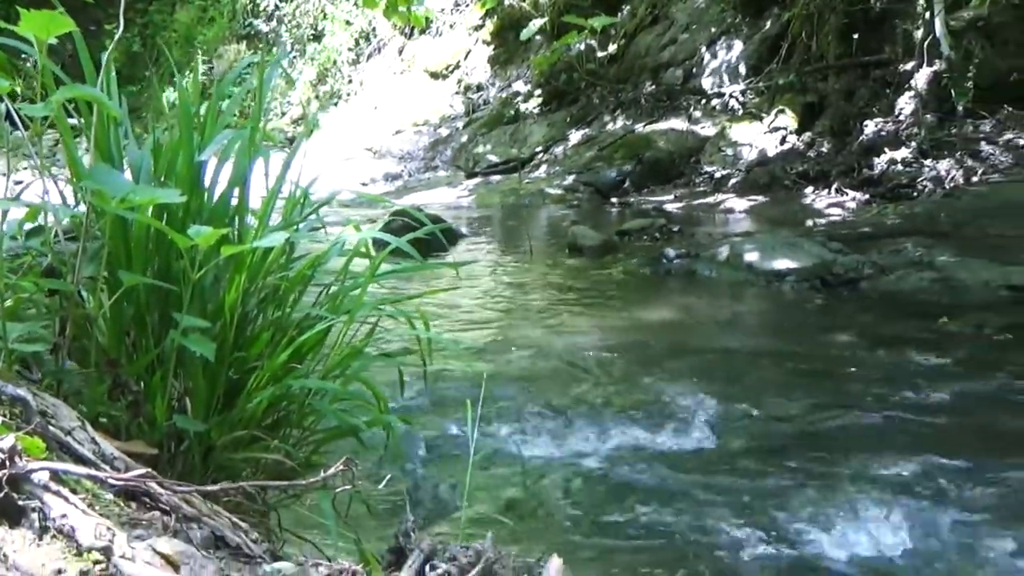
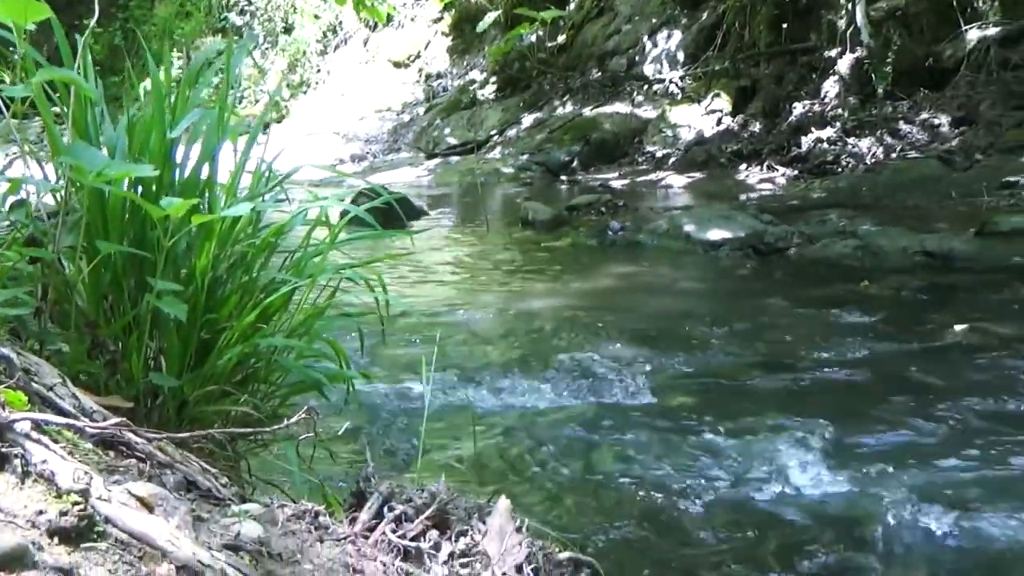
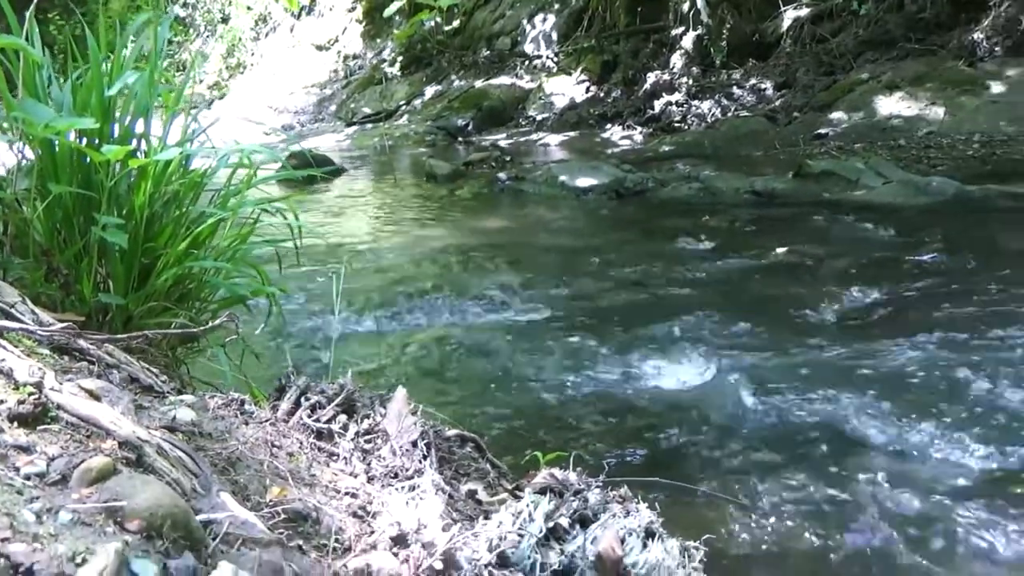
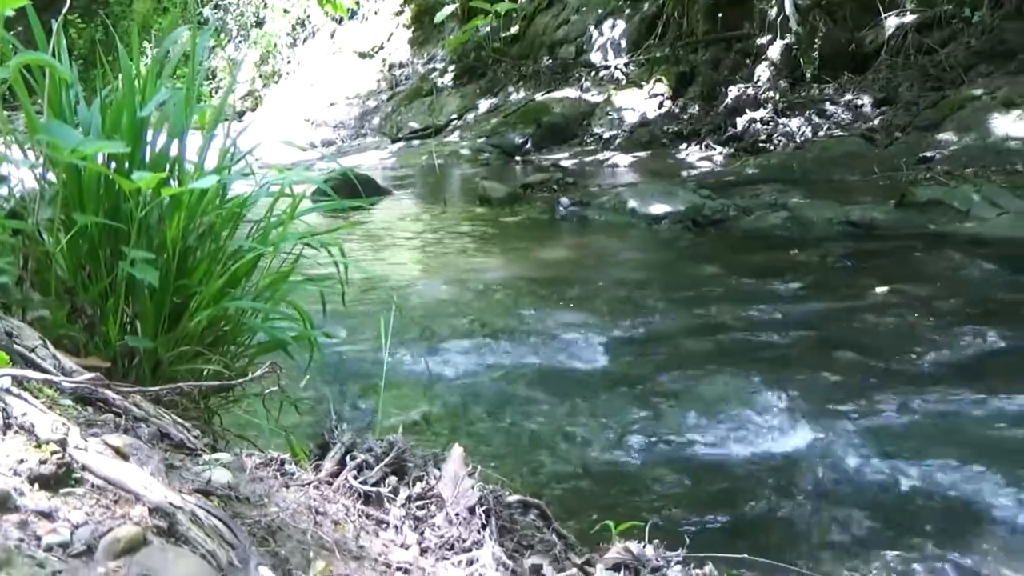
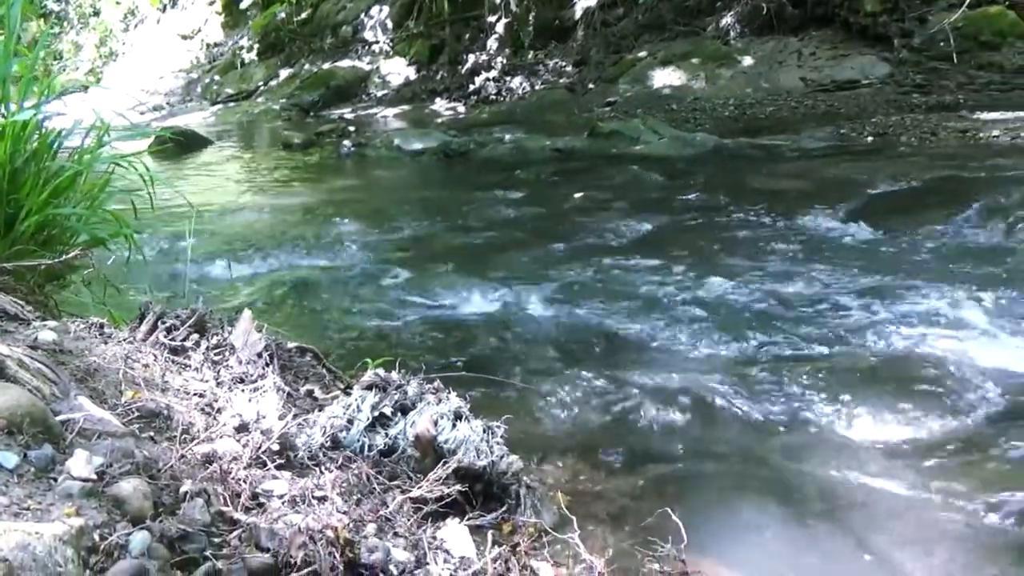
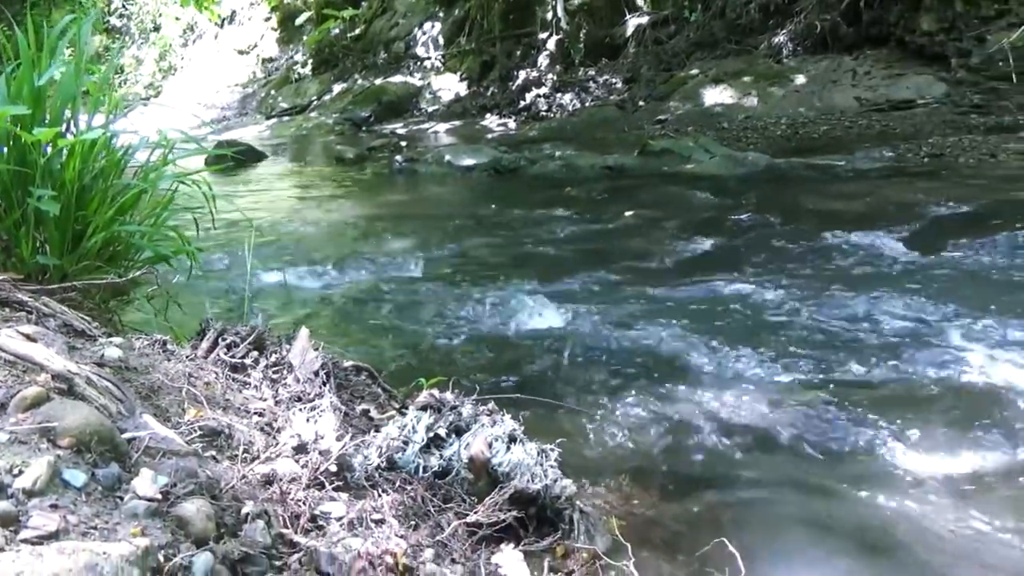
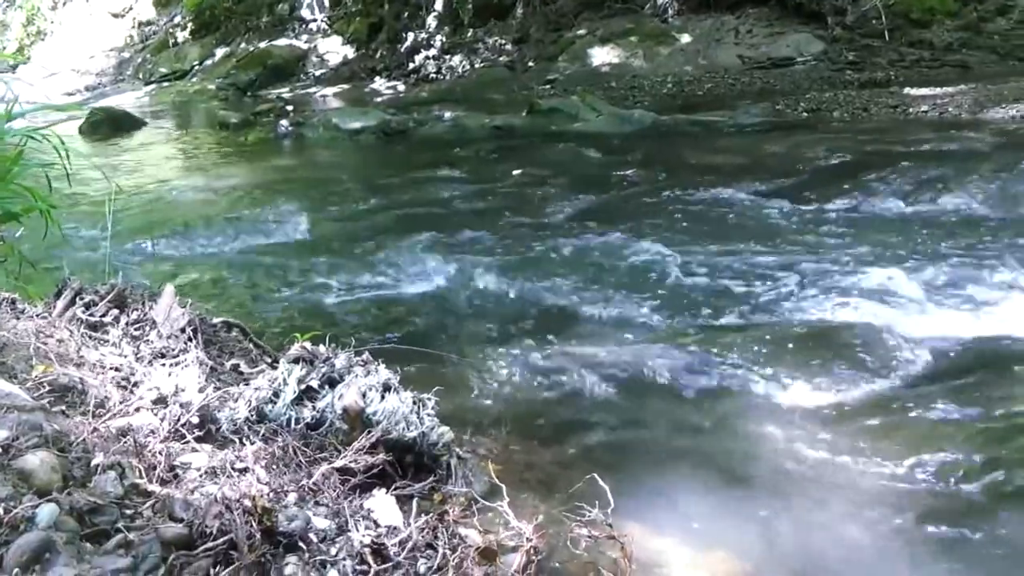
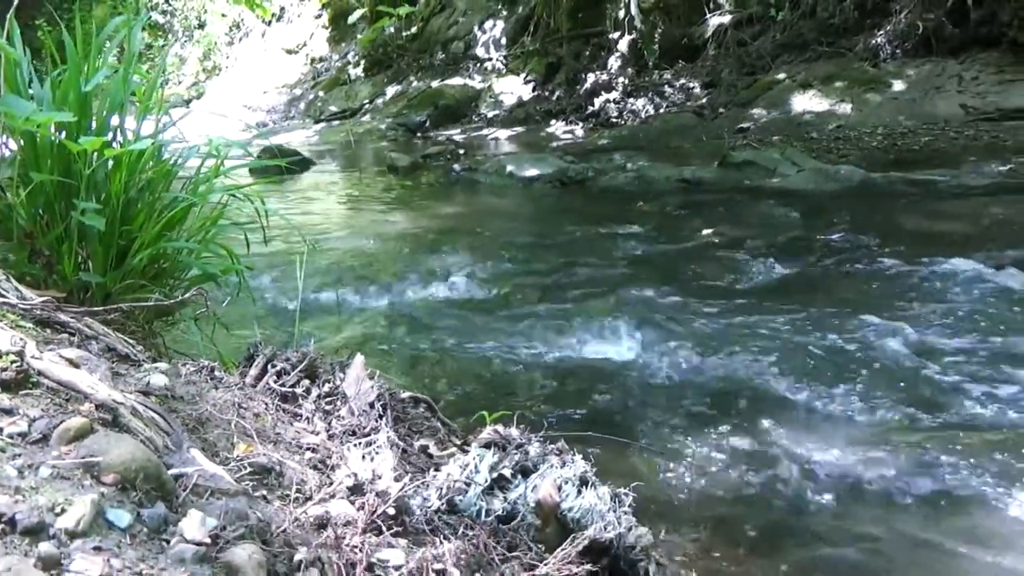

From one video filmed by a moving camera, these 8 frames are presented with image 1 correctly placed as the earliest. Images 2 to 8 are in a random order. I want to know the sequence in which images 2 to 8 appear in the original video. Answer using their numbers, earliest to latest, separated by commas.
2, 4, 3, 8, 6, 5, 7
